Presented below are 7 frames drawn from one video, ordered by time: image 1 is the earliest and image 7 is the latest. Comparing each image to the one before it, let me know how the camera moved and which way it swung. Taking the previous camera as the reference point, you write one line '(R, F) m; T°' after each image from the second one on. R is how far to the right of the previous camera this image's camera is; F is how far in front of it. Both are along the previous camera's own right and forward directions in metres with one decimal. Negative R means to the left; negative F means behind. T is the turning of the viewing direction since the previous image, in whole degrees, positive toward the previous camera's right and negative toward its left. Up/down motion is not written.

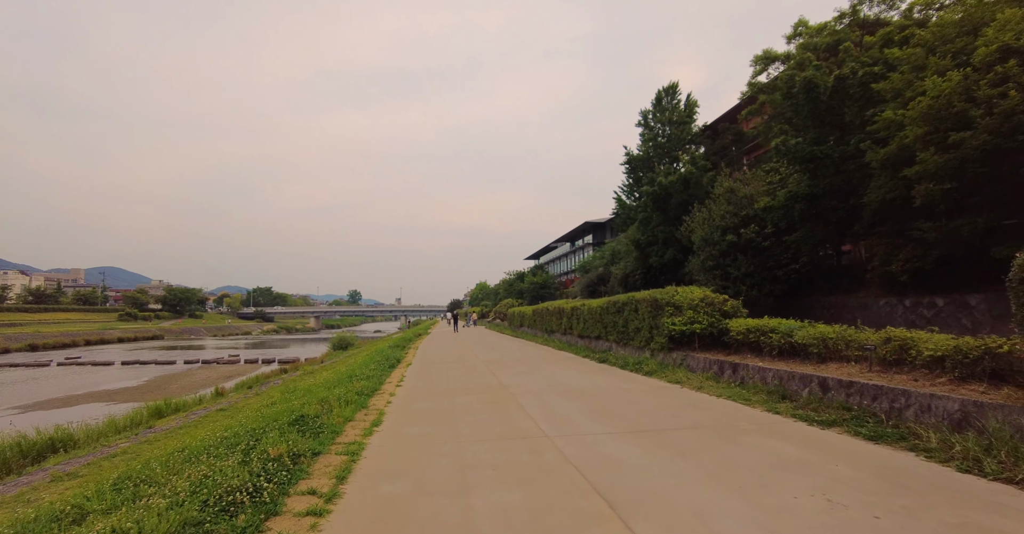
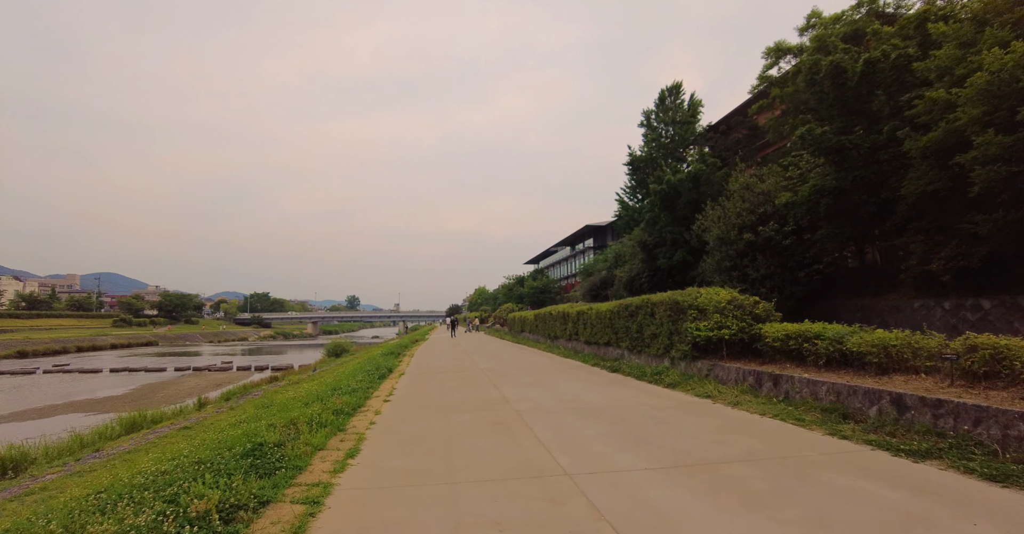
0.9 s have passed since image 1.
(-0.1, +1.1) m; 0°
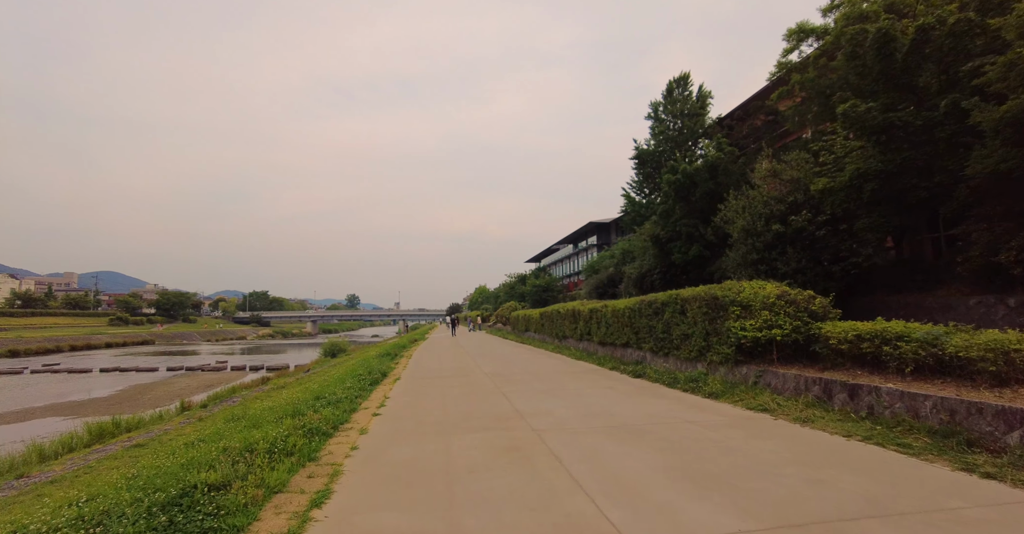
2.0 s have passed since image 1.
(-0.2, +1.3) m; 0°
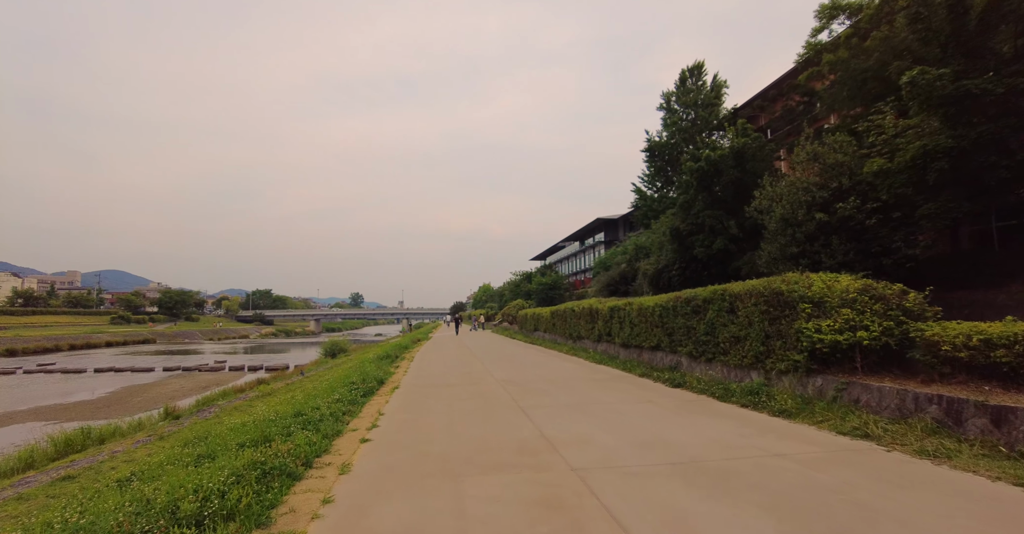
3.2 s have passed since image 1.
(-0.3, +1.4) m; 0°
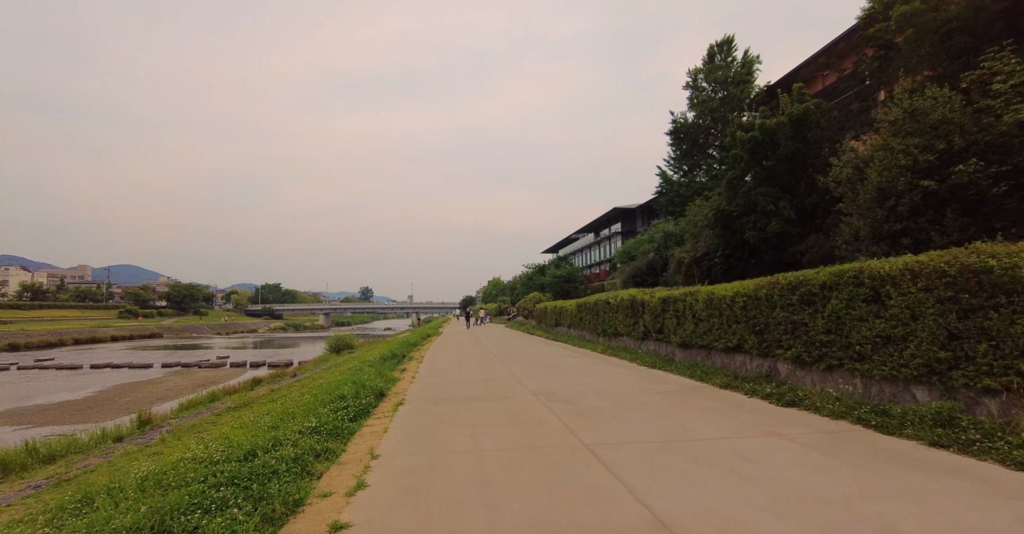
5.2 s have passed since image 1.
(-0.5, +2.4) m; -1°
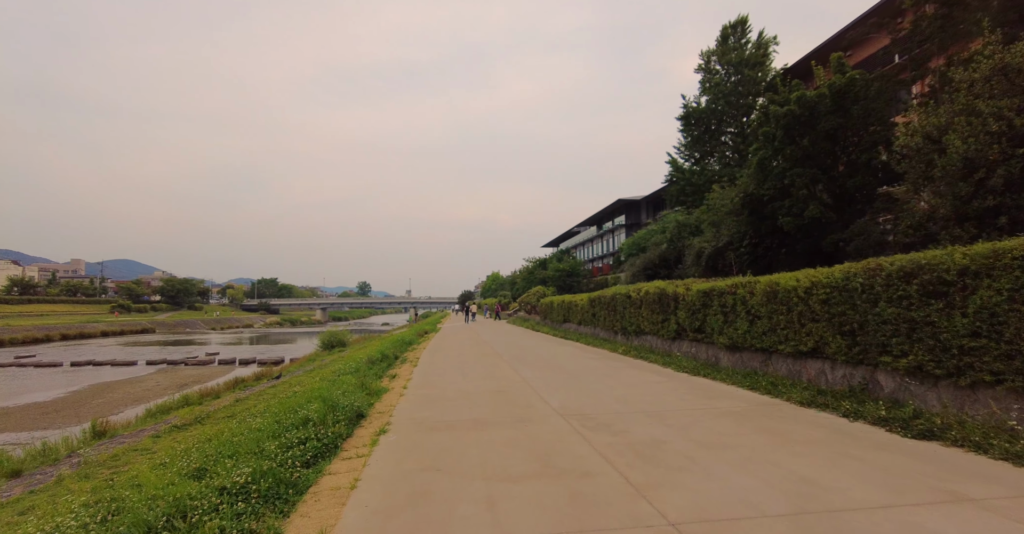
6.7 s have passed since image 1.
(-0.3, +1.8) m; 0°
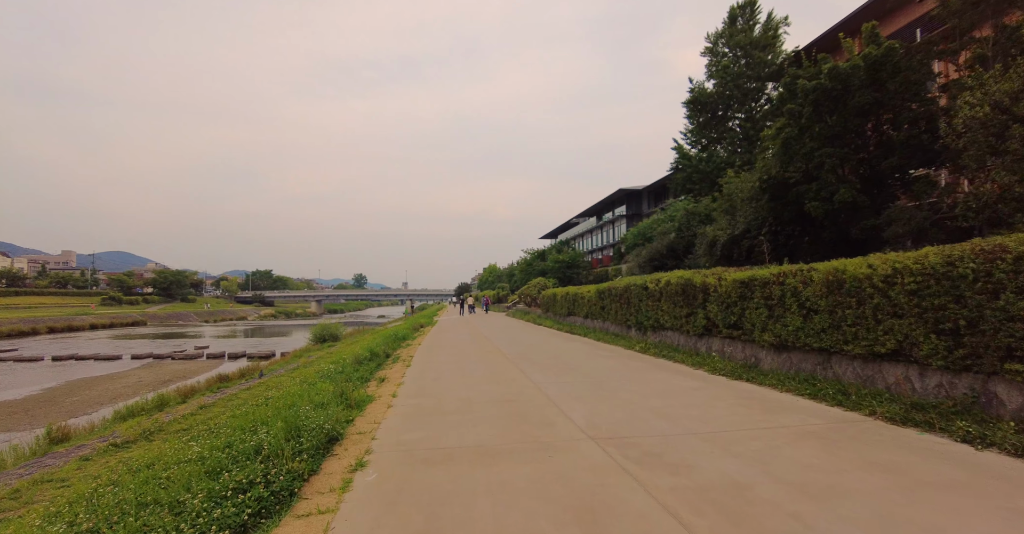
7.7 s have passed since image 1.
(-0.2, +1.3) m; 0°
